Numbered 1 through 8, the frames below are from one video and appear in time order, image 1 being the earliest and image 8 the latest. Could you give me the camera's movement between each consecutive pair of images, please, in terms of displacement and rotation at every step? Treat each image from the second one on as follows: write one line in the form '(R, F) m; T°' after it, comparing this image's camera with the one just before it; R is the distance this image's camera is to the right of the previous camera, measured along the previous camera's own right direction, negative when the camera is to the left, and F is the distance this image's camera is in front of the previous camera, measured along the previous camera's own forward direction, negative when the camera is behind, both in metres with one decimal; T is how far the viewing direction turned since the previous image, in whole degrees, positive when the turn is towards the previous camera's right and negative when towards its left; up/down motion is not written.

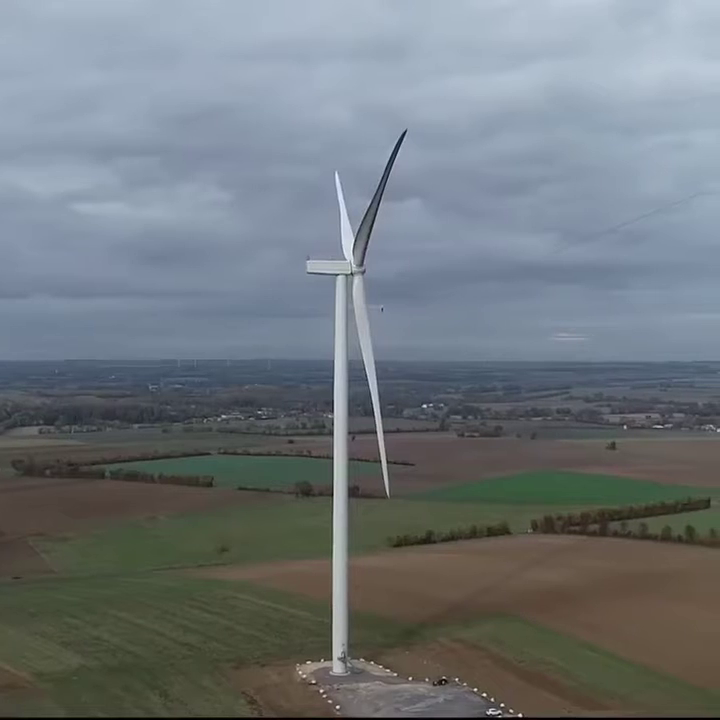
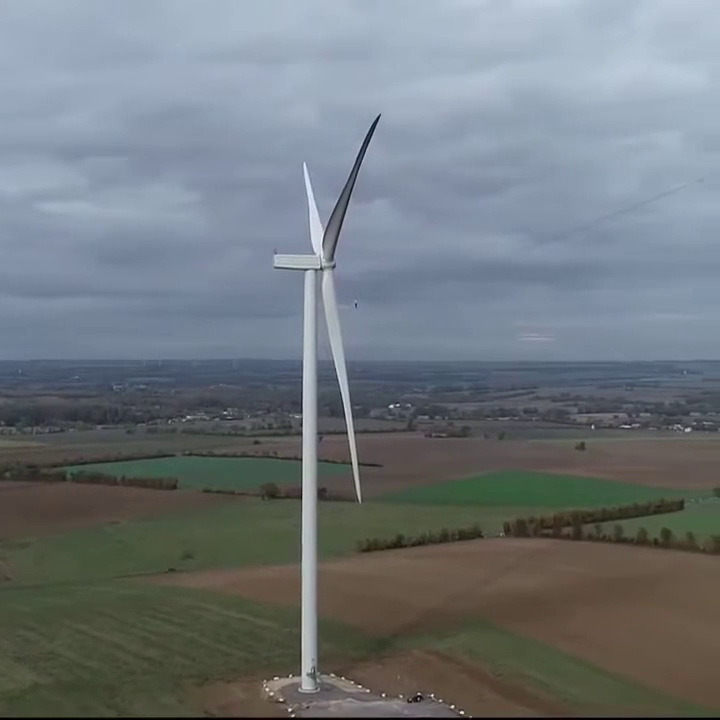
(-0.1, +0.8) m; +2°
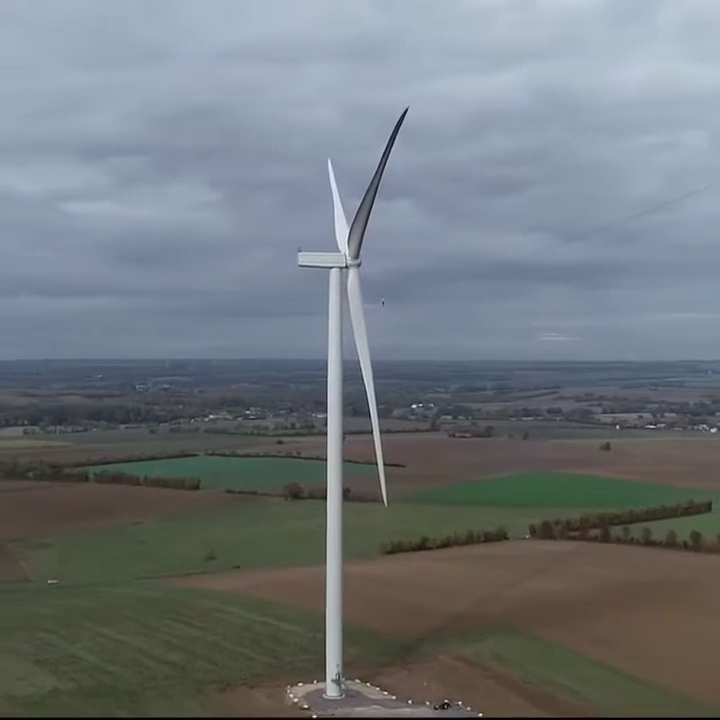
(-0.1, +0.3) m; -1°
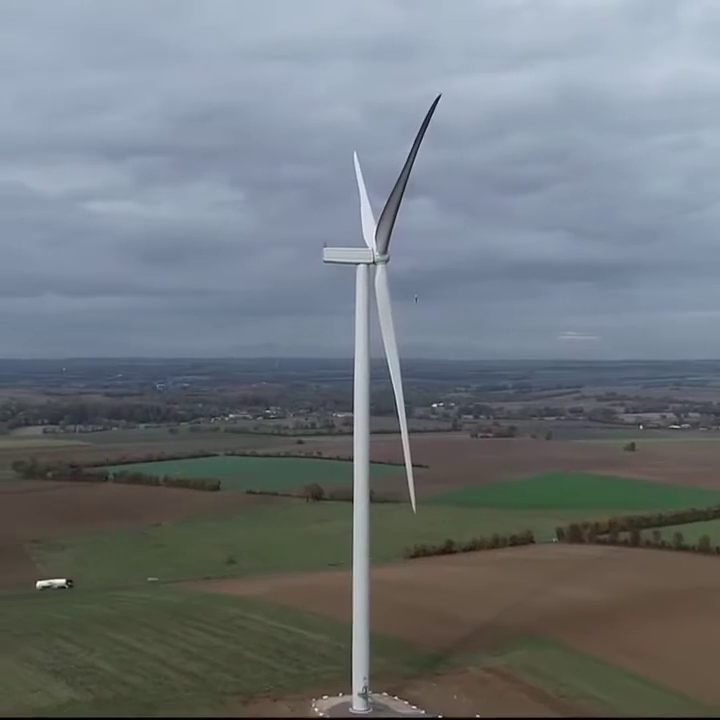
(-0.1, +0.6) m; -1°
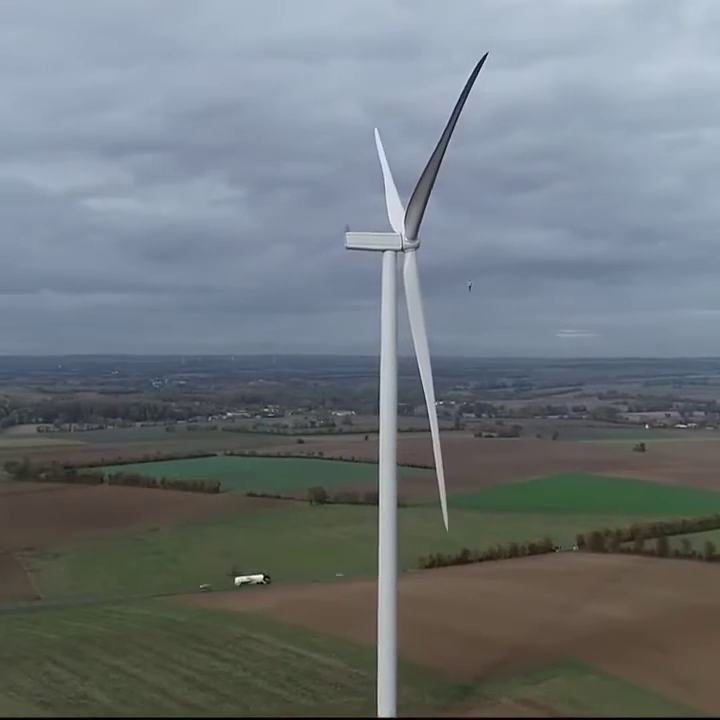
(-0.4, +1.5) m; 0°
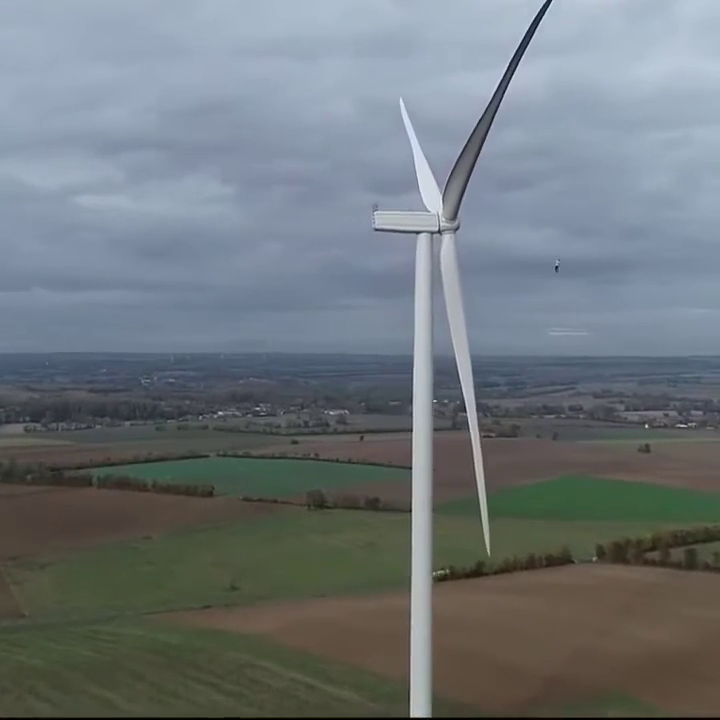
(-0.5, +1.6) m; +1°
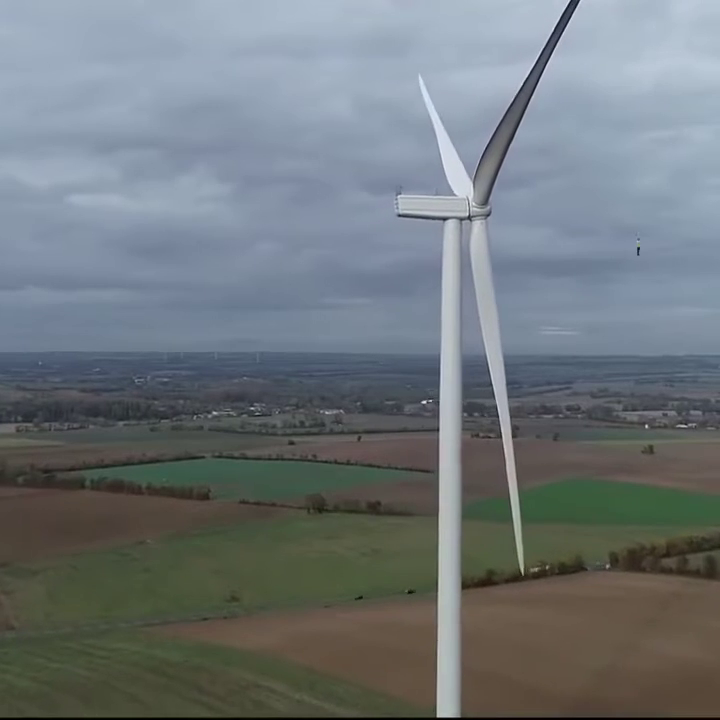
(-0.3, +1.0) m; 0°
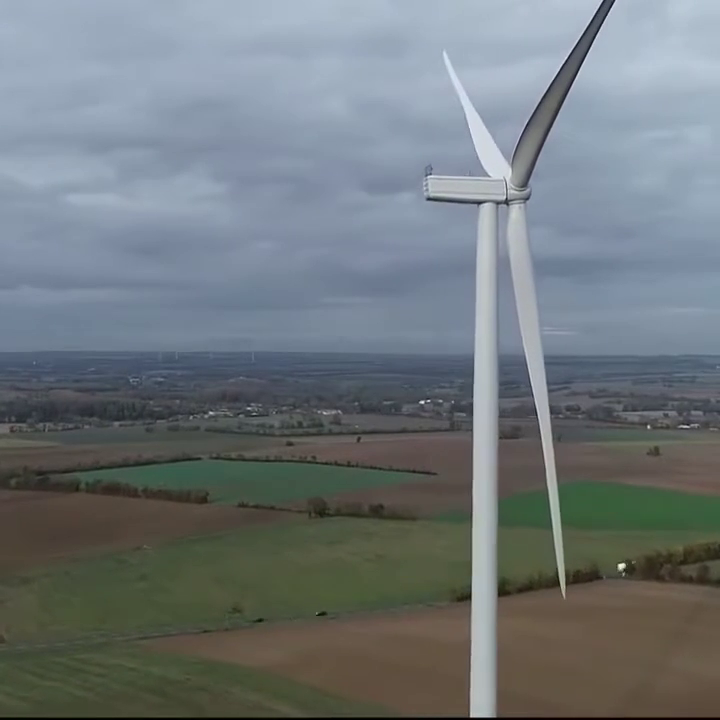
(-0.3, +1.0) m; 0°
